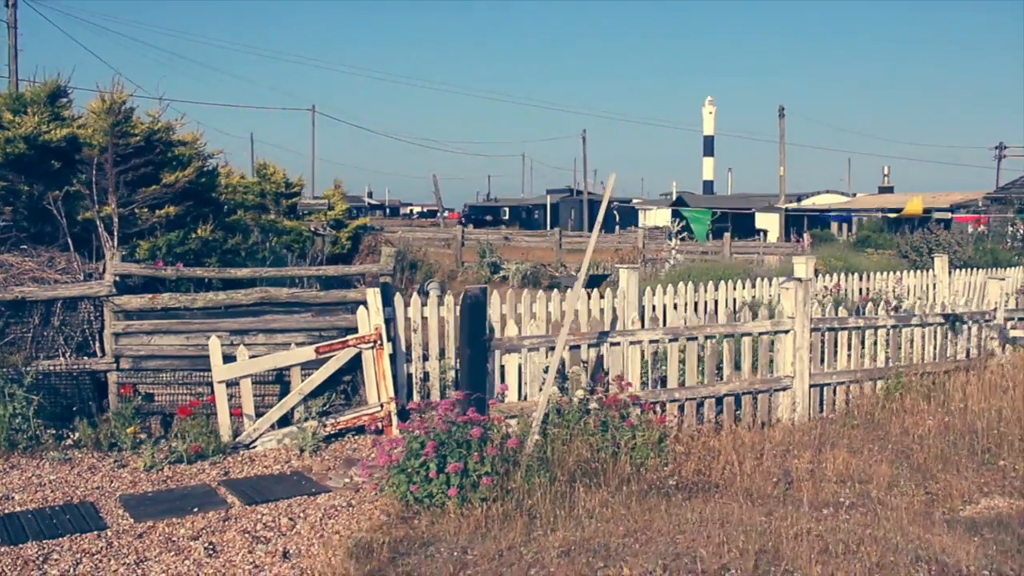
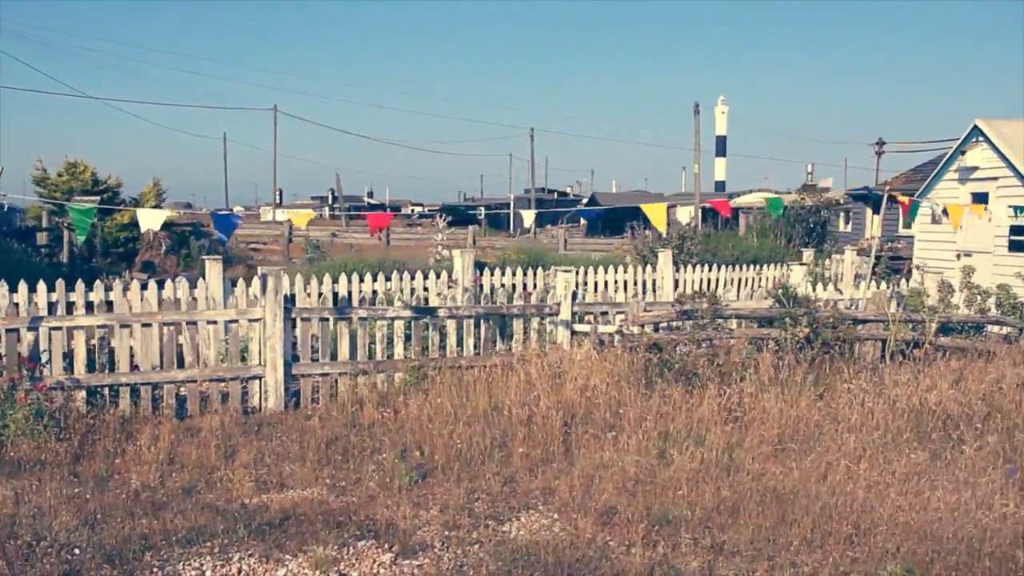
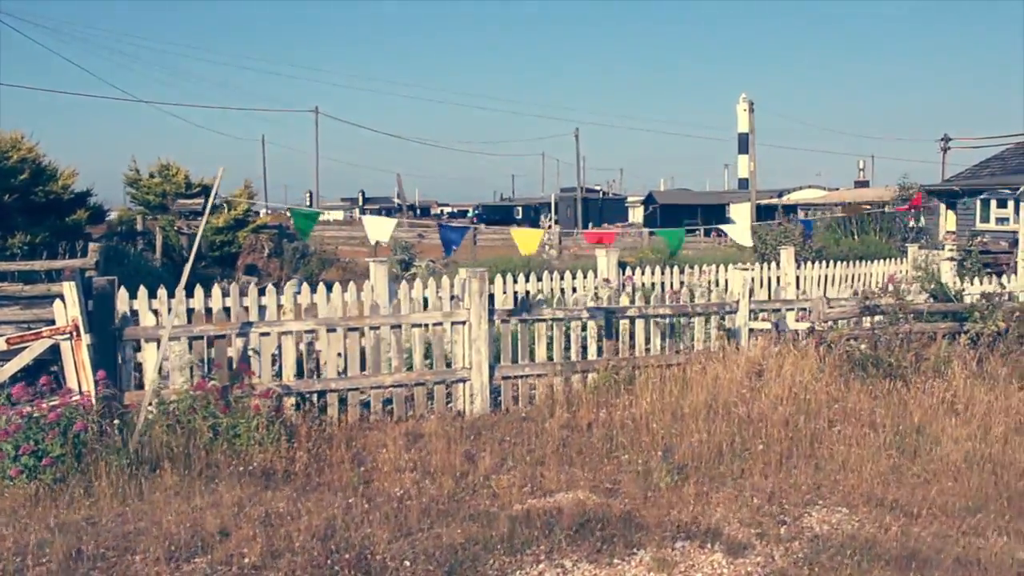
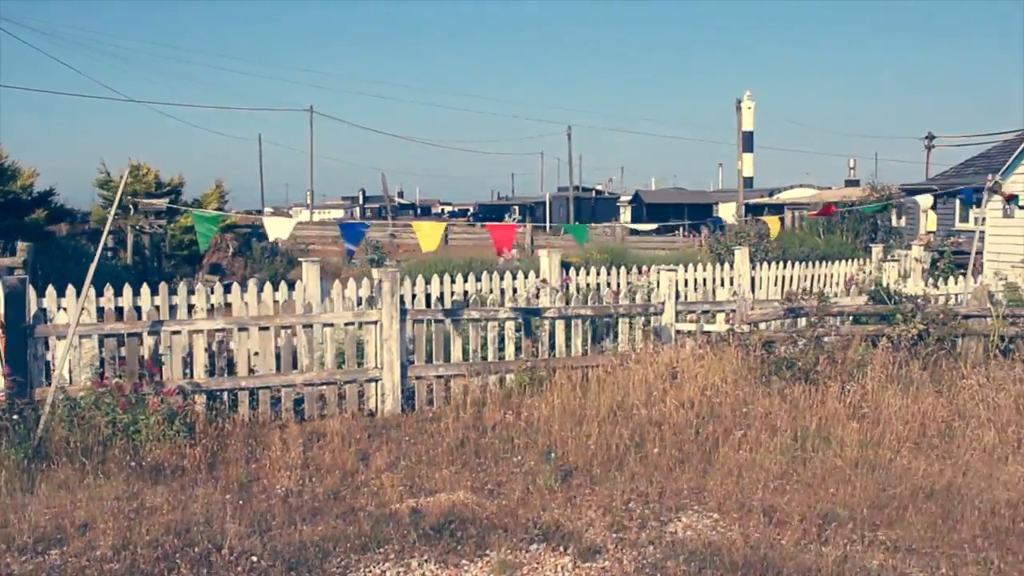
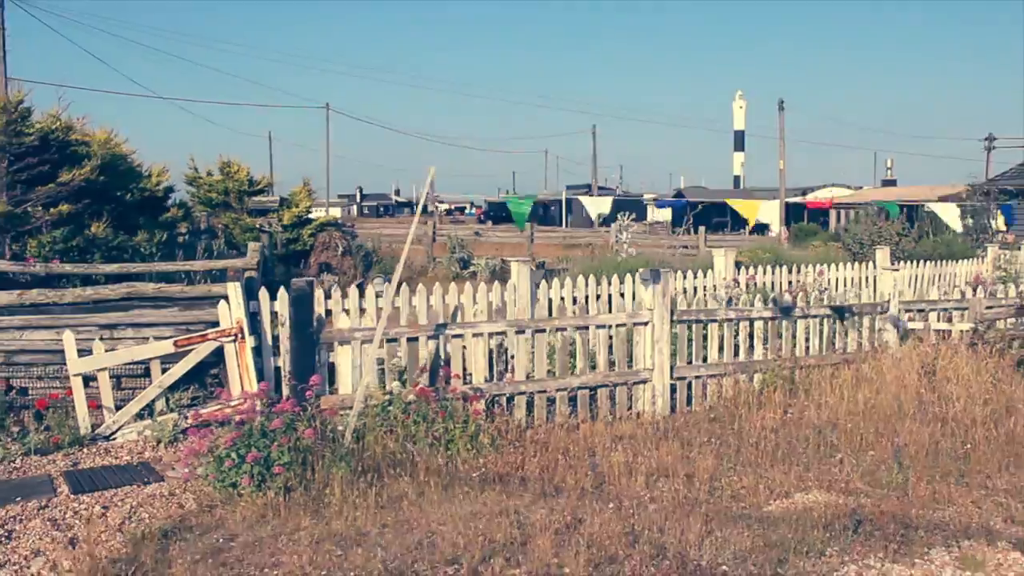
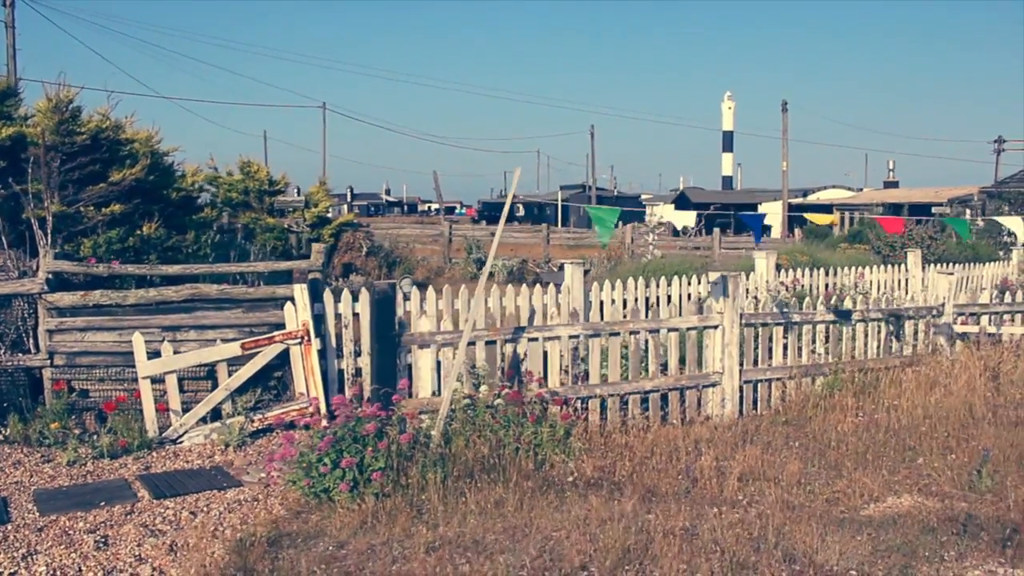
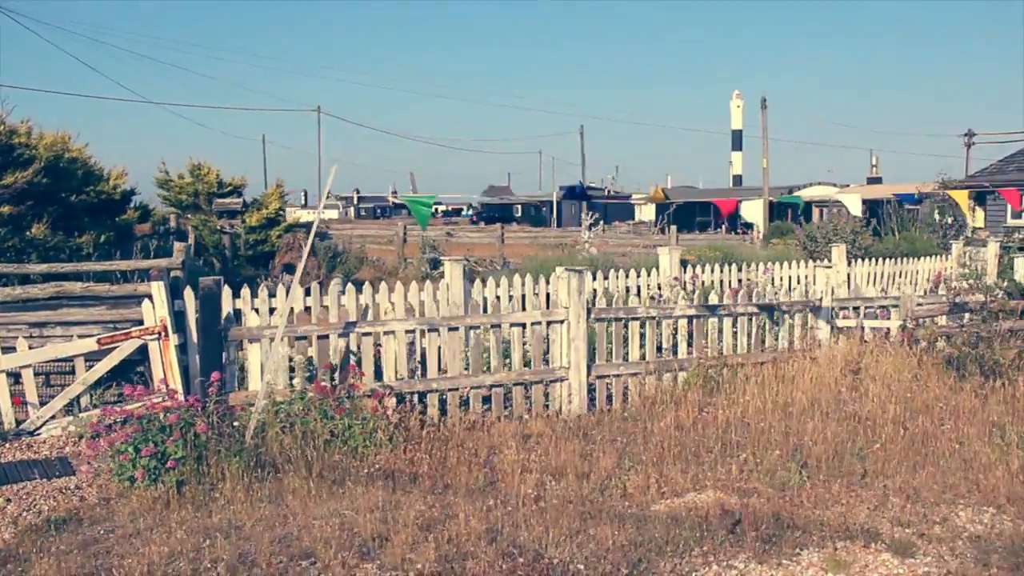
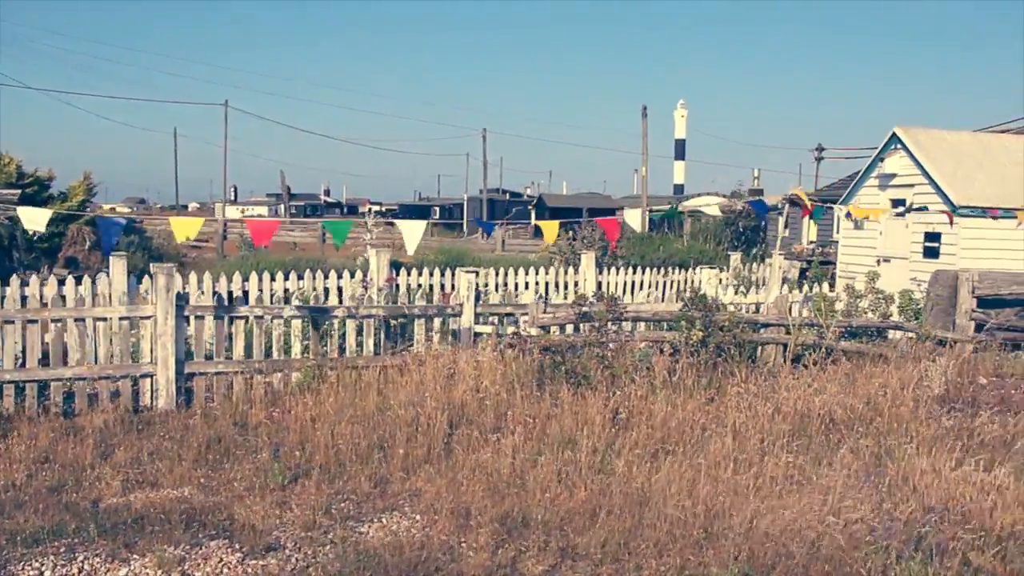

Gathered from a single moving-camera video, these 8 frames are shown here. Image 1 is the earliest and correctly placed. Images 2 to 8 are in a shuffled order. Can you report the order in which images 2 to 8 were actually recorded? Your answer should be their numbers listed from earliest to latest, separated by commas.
6, 5, 7, 3, 4, 2, 8
